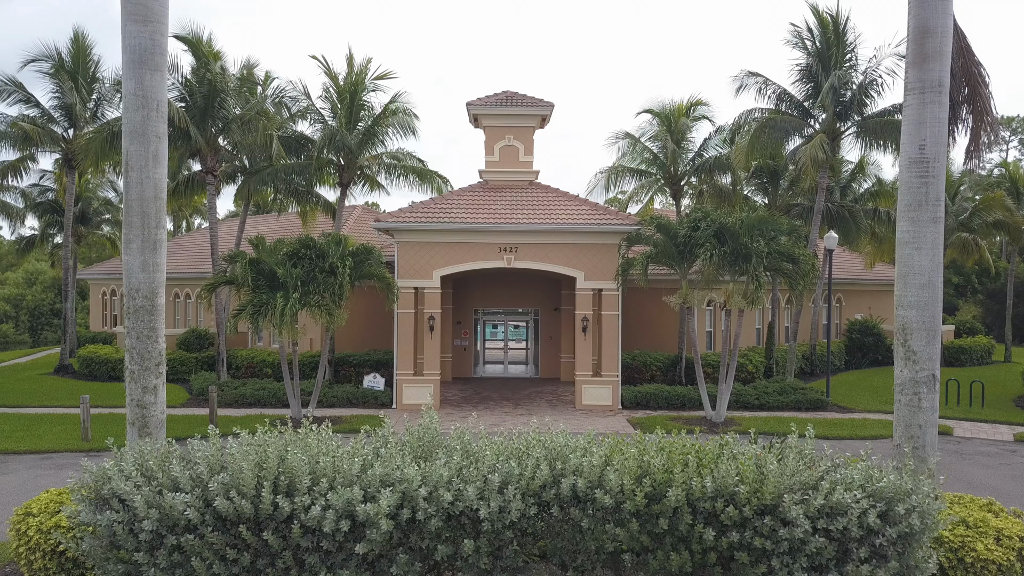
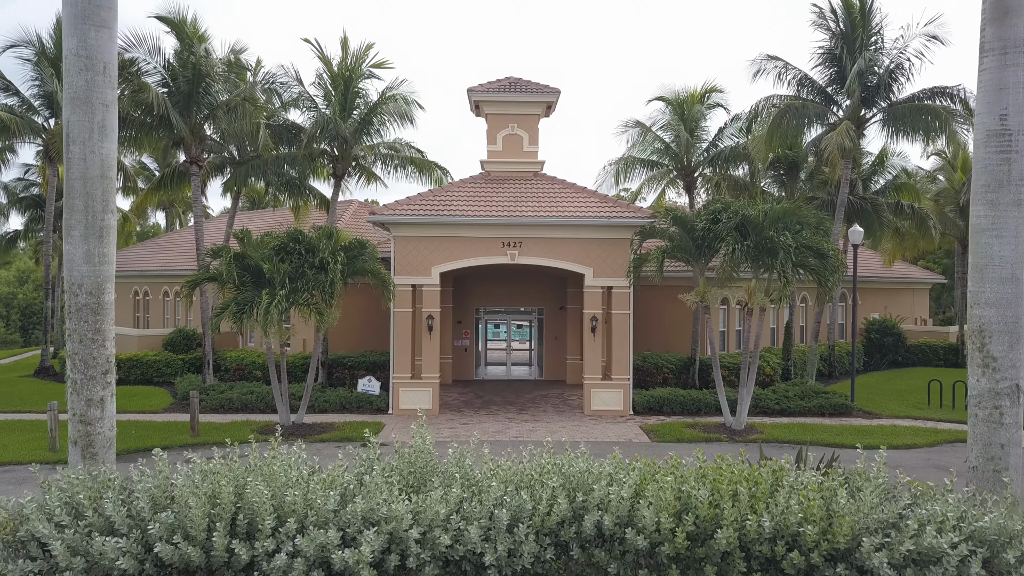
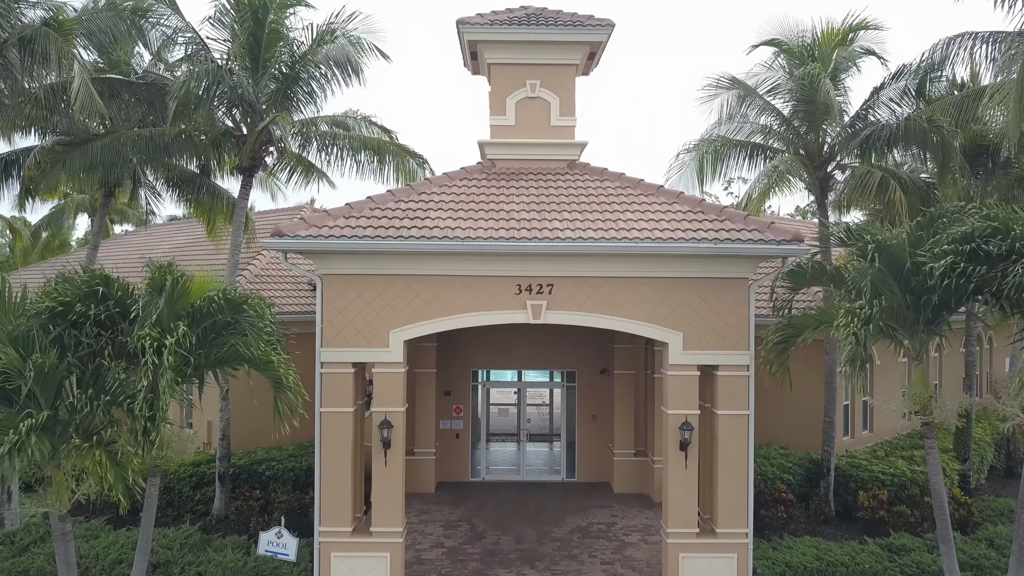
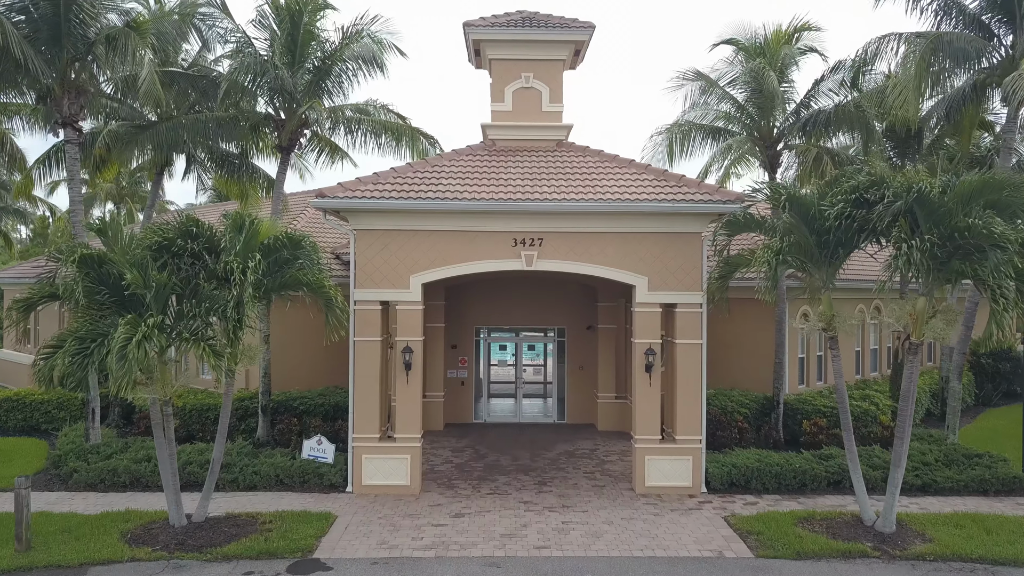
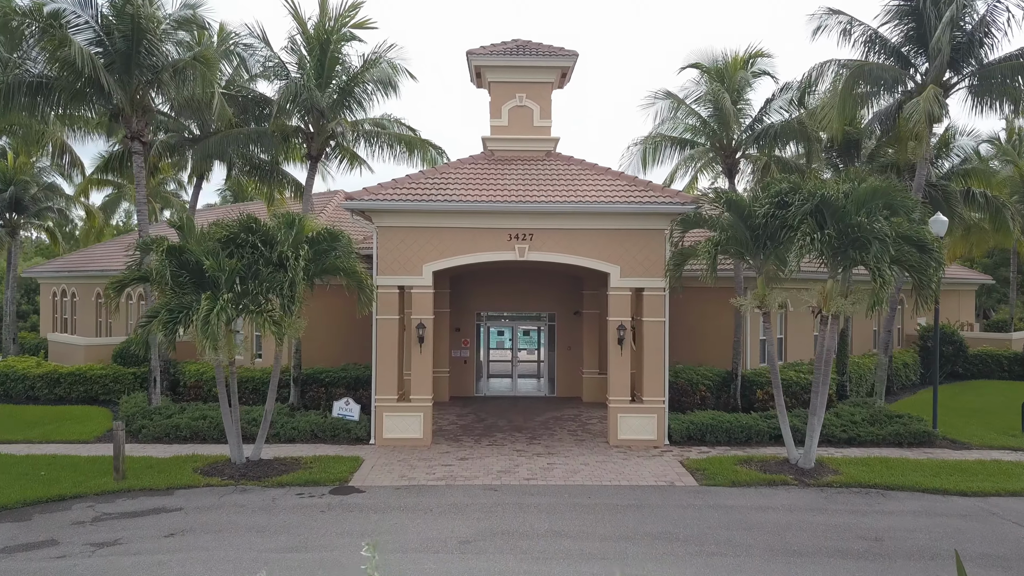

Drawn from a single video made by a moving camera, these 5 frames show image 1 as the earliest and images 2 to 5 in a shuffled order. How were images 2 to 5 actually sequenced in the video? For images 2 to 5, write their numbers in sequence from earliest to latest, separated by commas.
2, 5, 4, 3
